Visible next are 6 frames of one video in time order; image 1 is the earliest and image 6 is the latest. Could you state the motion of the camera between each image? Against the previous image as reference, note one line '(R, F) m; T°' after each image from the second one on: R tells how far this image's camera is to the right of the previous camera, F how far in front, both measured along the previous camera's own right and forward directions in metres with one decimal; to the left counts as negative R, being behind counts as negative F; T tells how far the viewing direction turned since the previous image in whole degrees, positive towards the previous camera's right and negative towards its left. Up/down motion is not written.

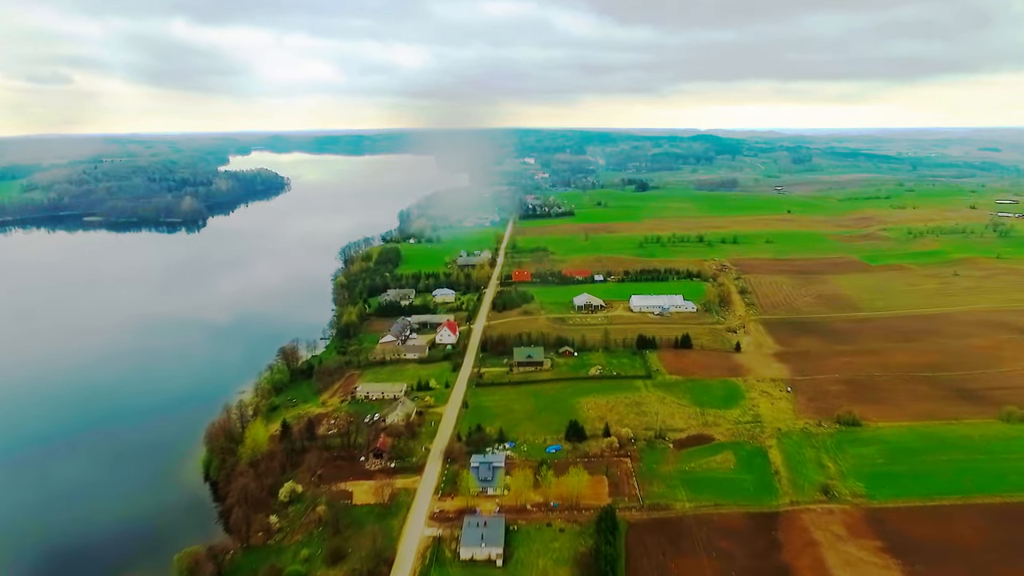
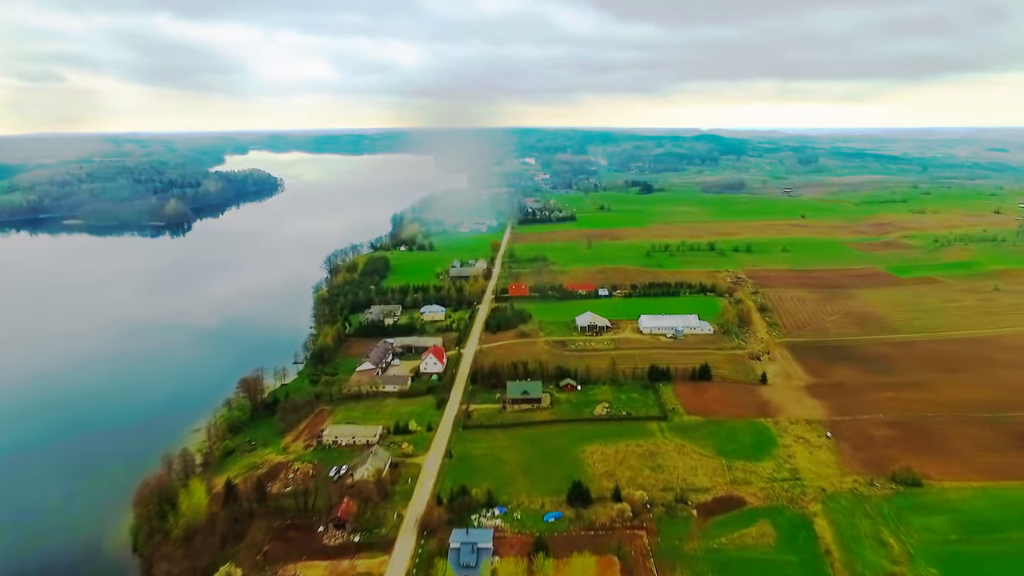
(+0.3, +3.6) m; 0°
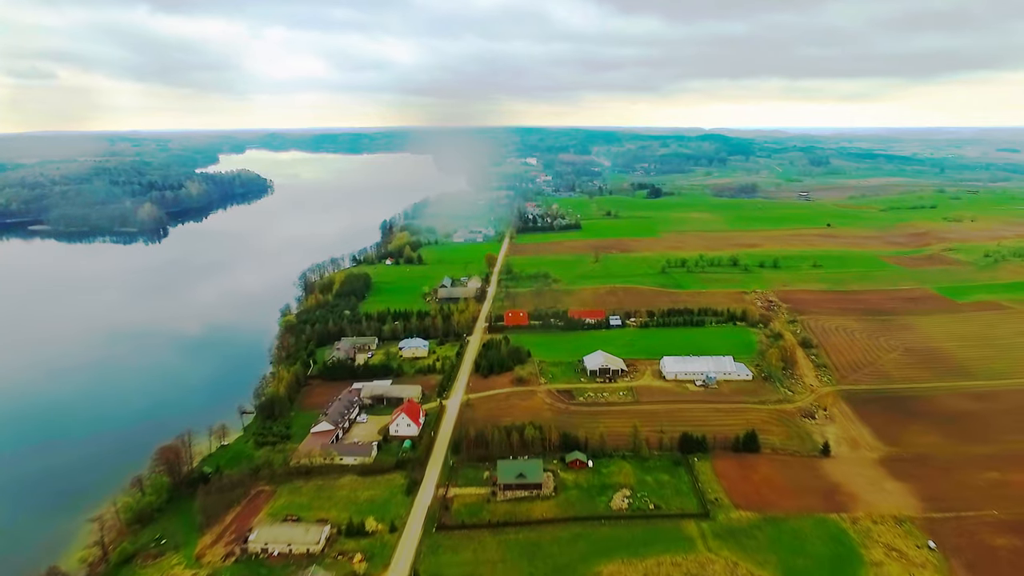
(+0.3, +5.5) m; 0°
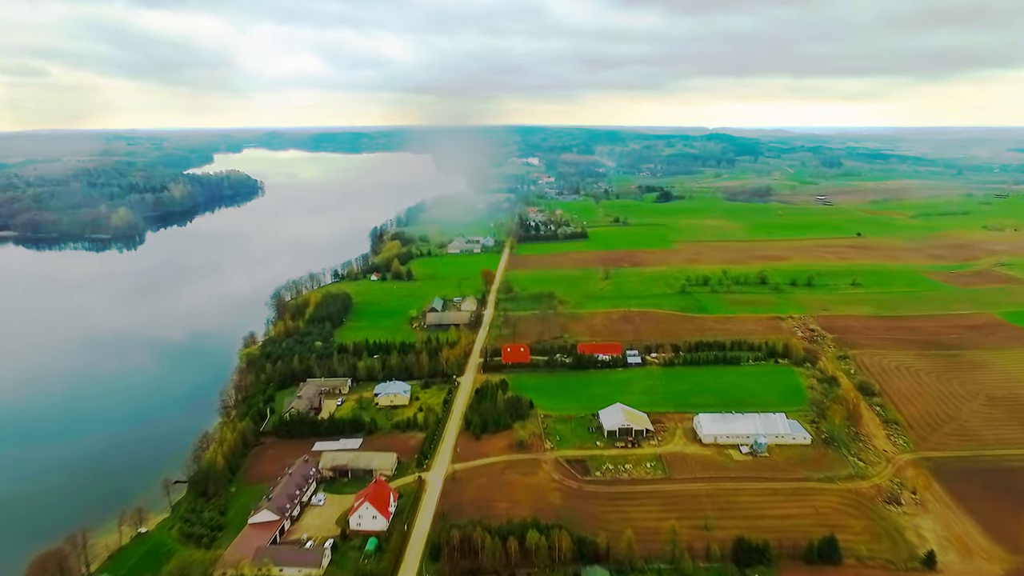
(+0.1, +5.0) m; 0°
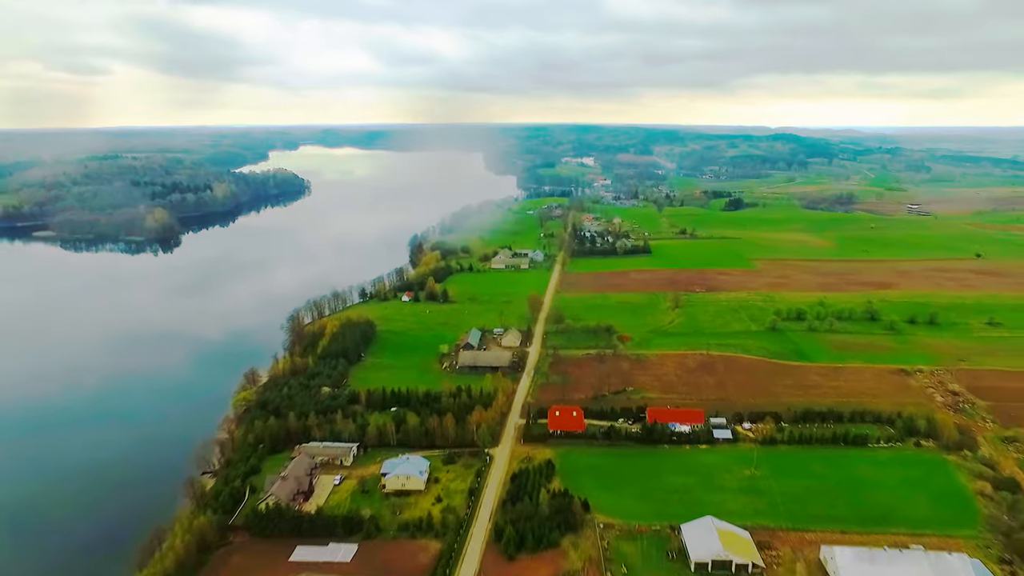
(-0.1, +5.9) m; -5°
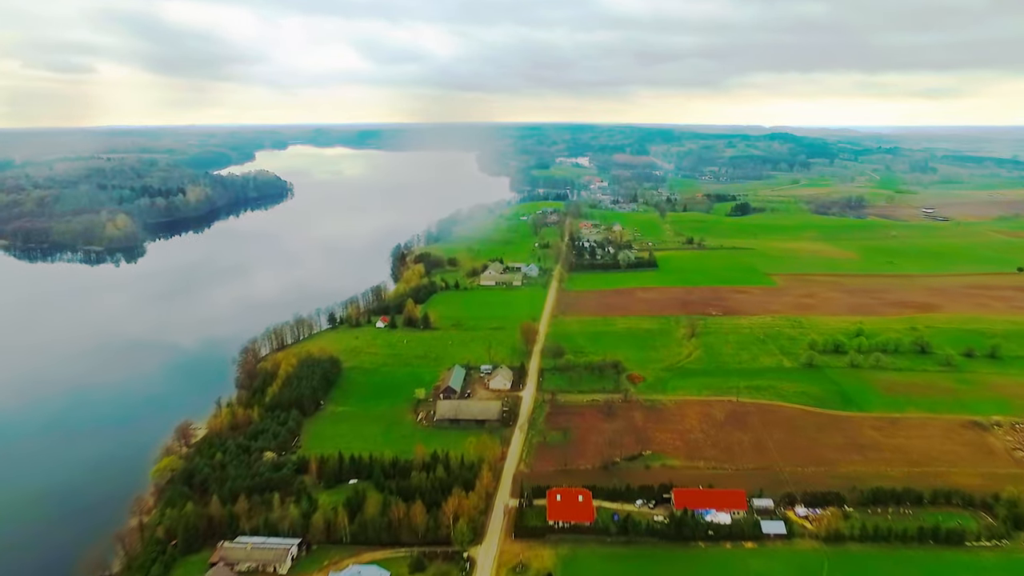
(+0.2, +4.7) m; +1°
